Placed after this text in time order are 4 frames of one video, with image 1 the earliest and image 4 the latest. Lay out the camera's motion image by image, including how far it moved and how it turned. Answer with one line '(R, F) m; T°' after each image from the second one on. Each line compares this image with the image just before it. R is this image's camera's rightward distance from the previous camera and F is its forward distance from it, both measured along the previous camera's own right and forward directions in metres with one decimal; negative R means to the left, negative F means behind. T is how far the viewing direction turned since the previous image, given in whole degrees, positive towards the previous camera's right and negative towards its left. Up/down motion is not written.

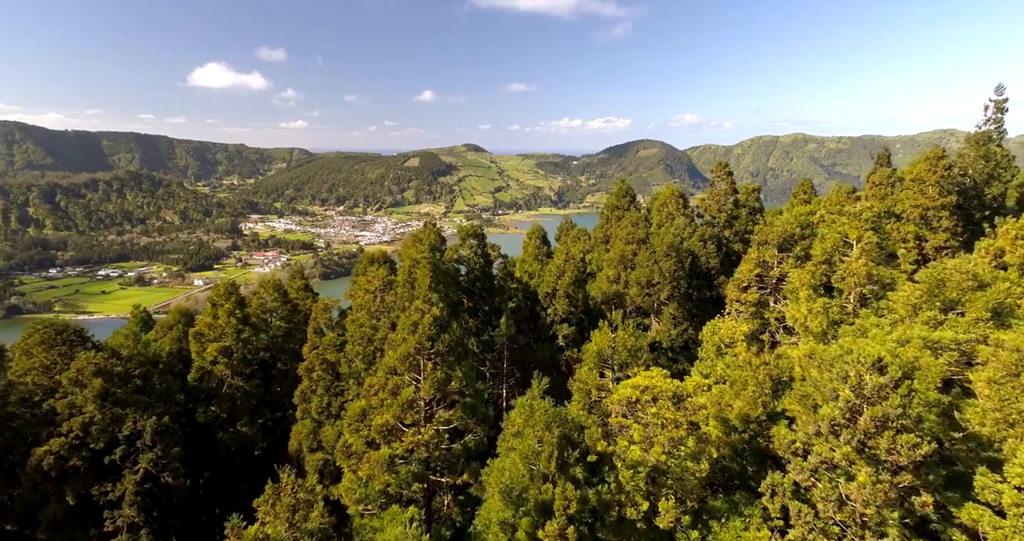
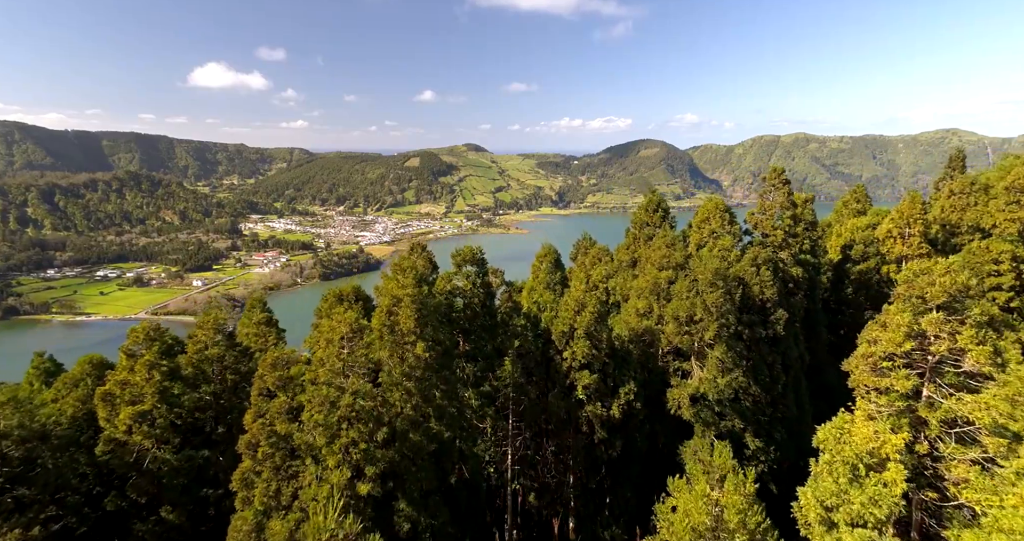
(-0.3, +6.4) m; 0°
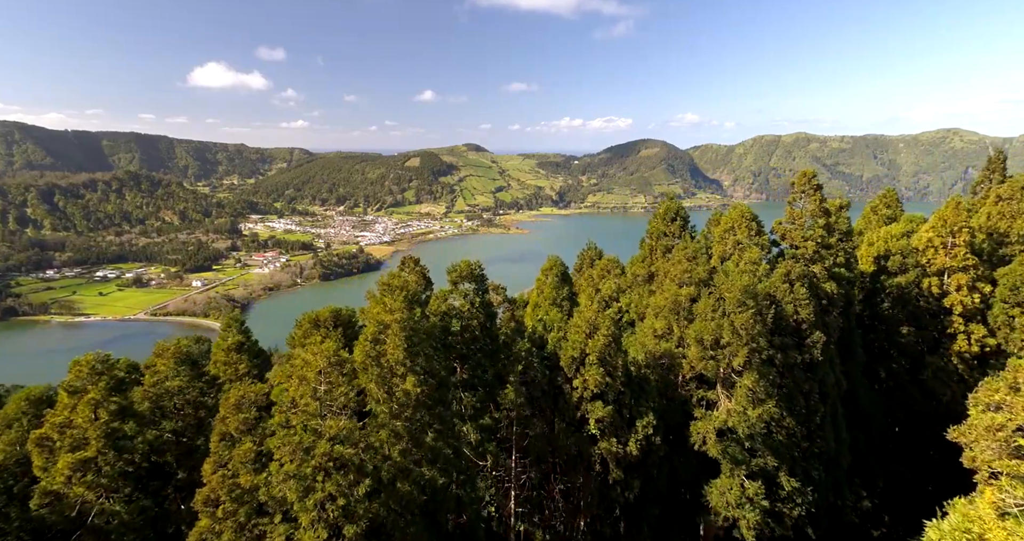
(-0.1, +2.9) m; 0°
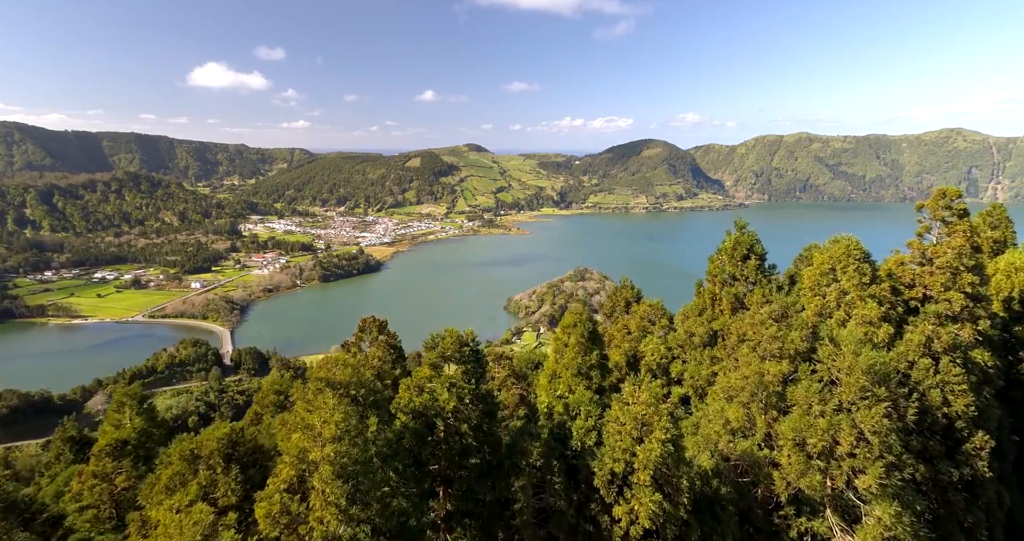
(-0.2, +7.7) m; 0°
